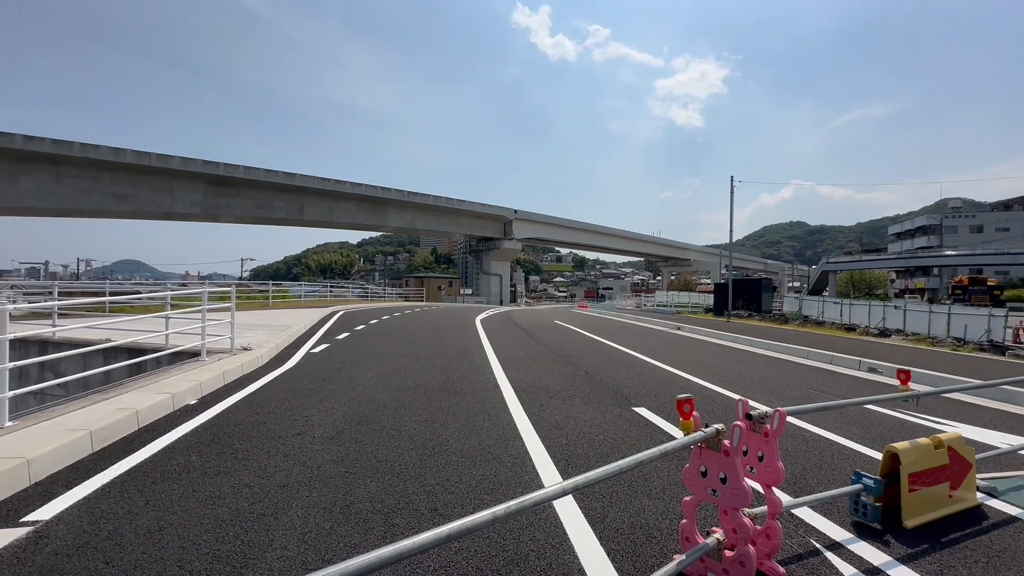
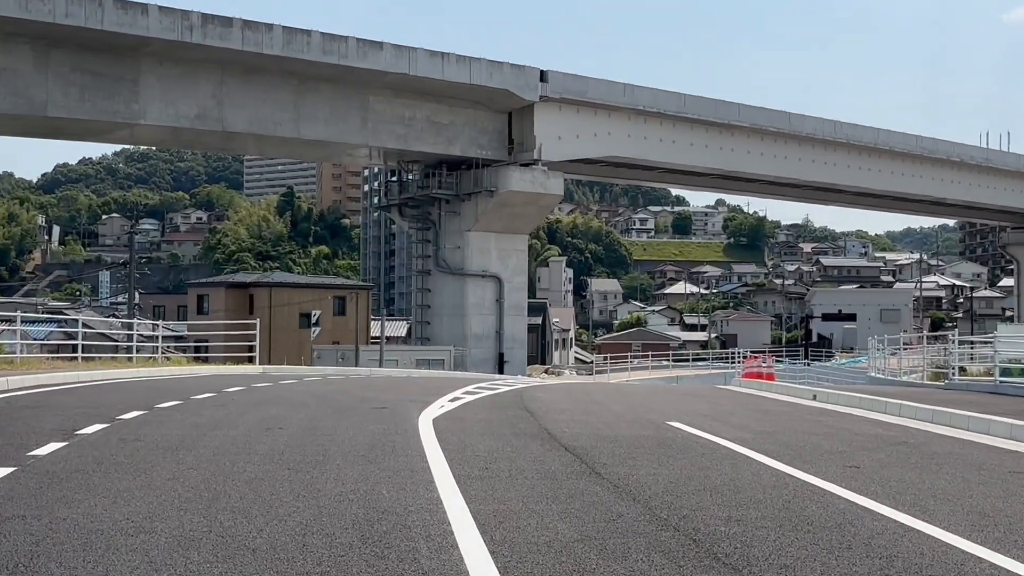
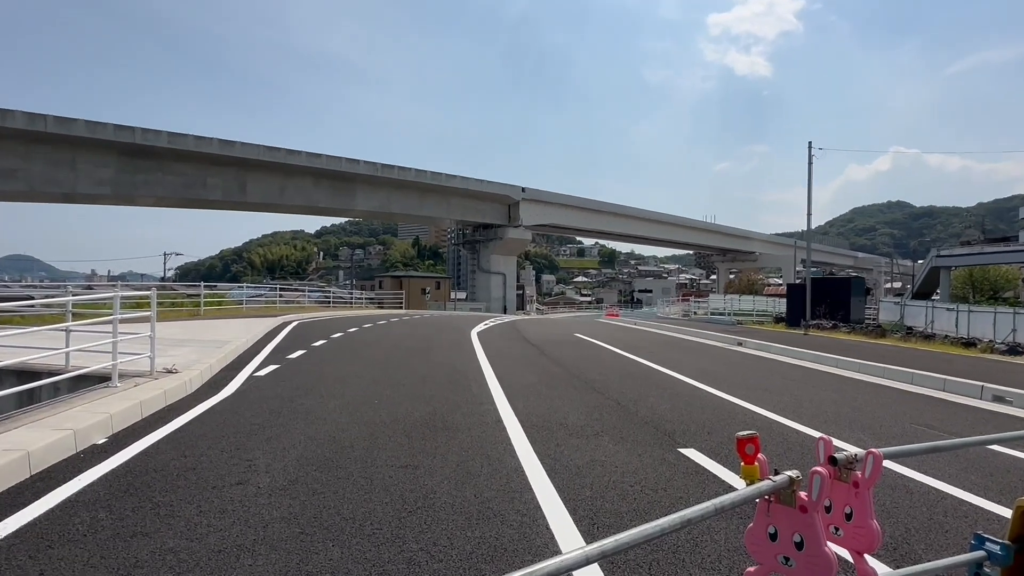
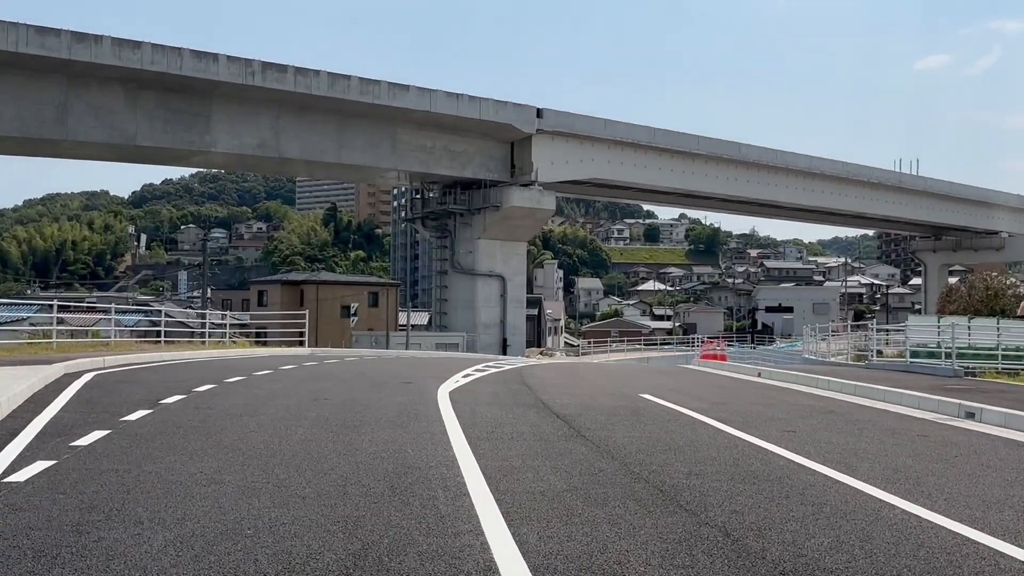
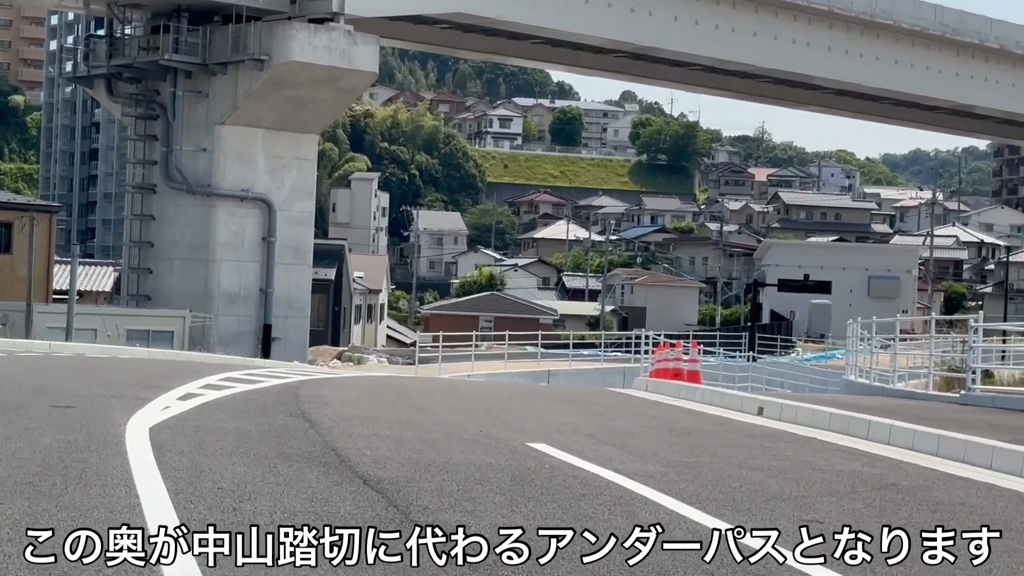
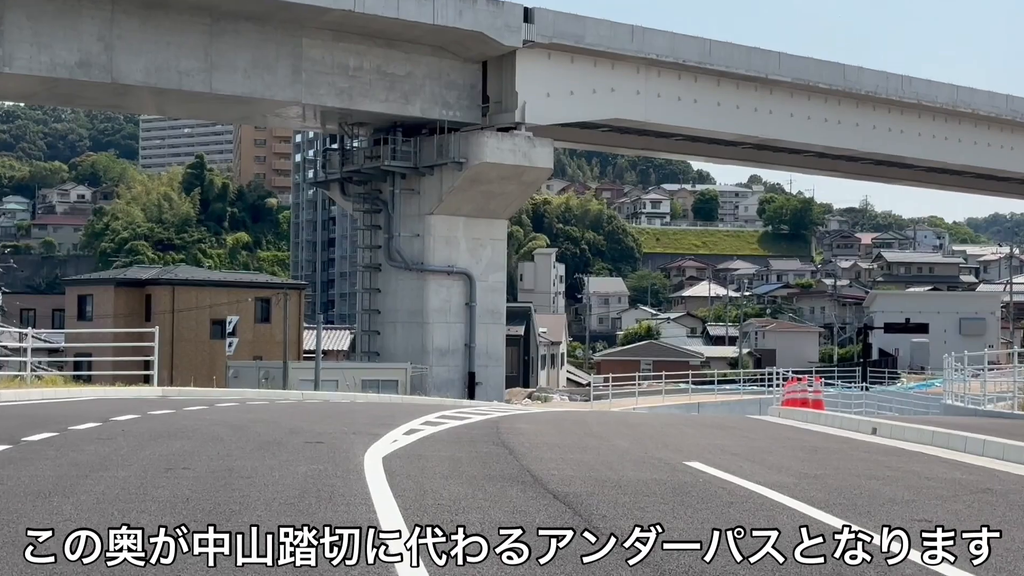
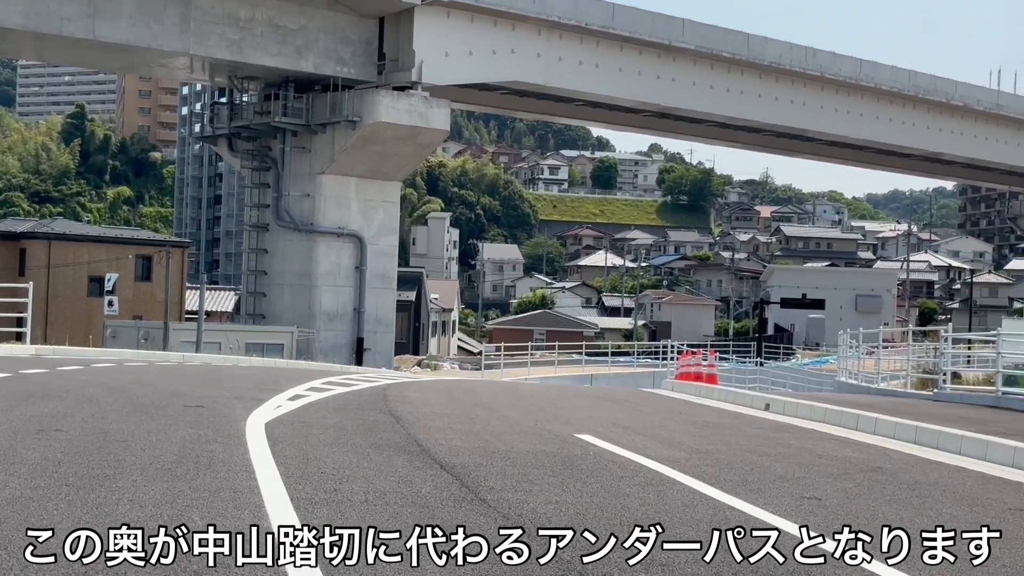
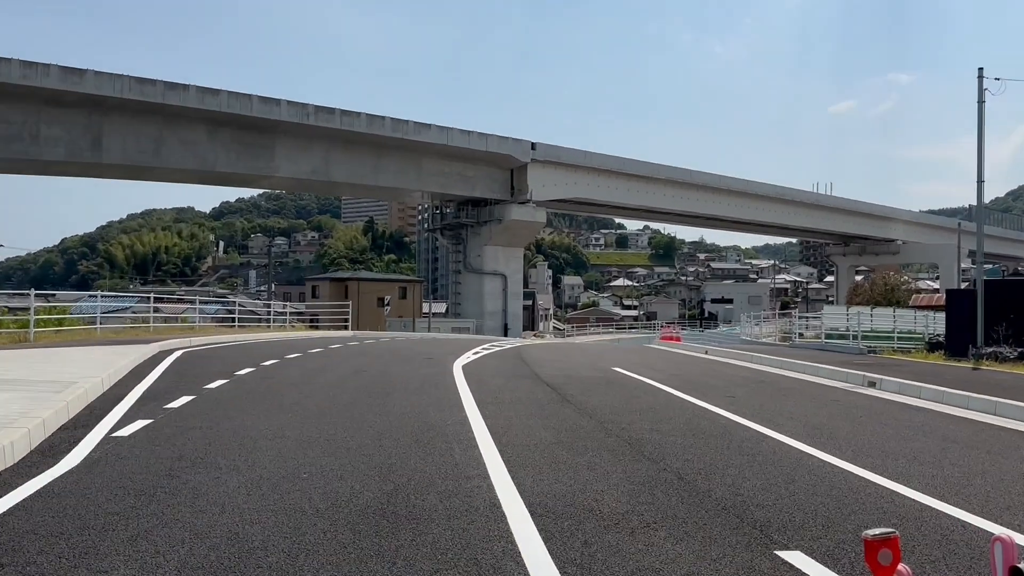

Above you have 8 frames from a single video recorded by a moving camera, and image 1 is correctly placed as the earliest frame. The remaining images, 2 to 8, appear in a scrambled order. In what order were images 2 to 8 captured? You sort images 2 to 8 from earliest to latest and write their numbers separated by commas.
3, 8, 4, 2, 6, 7, 5
